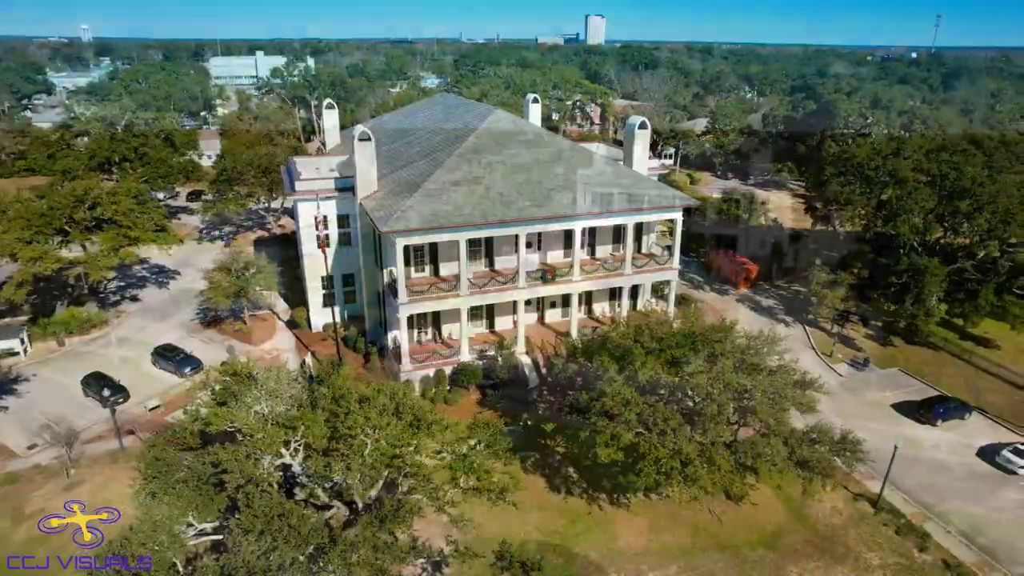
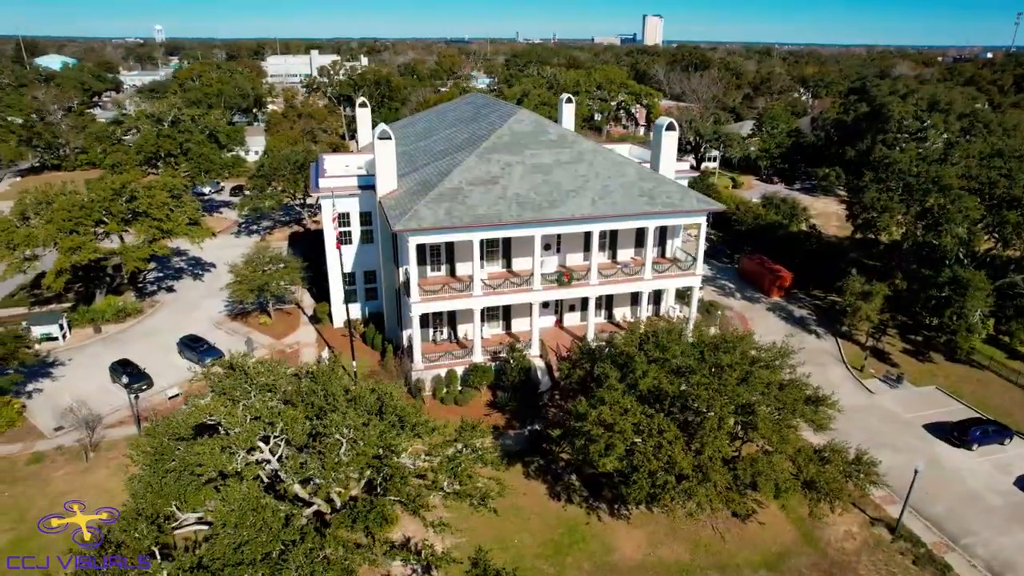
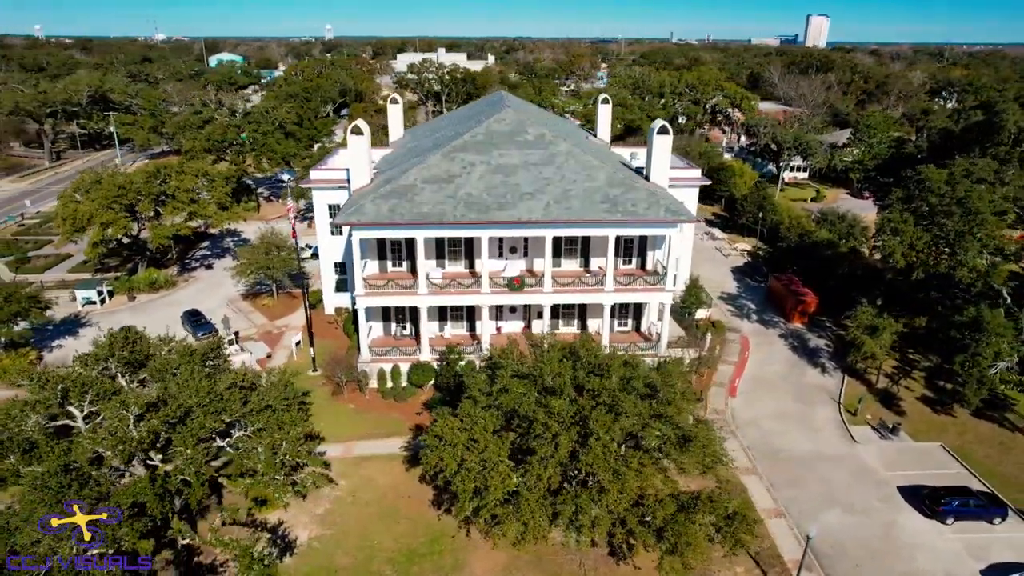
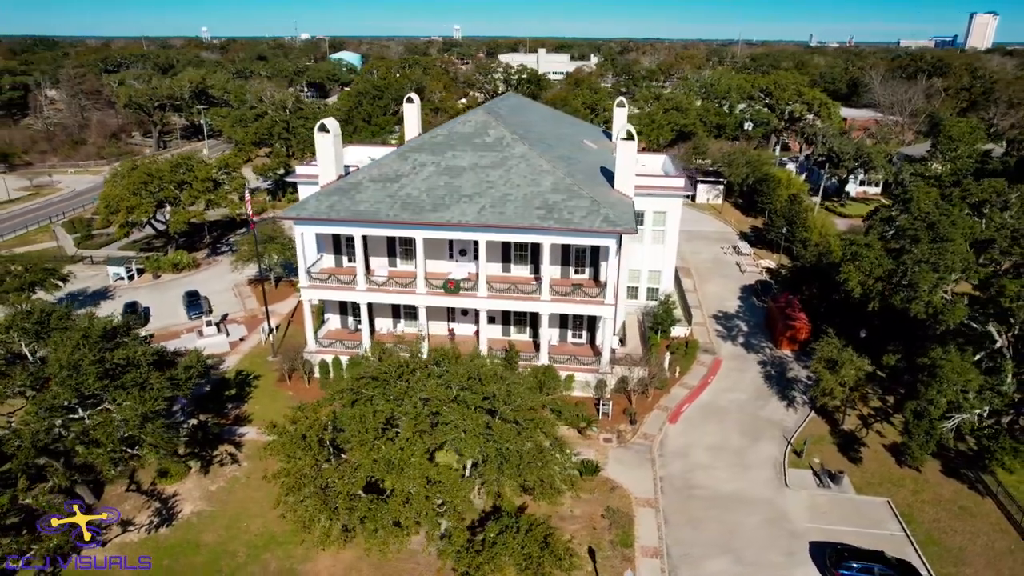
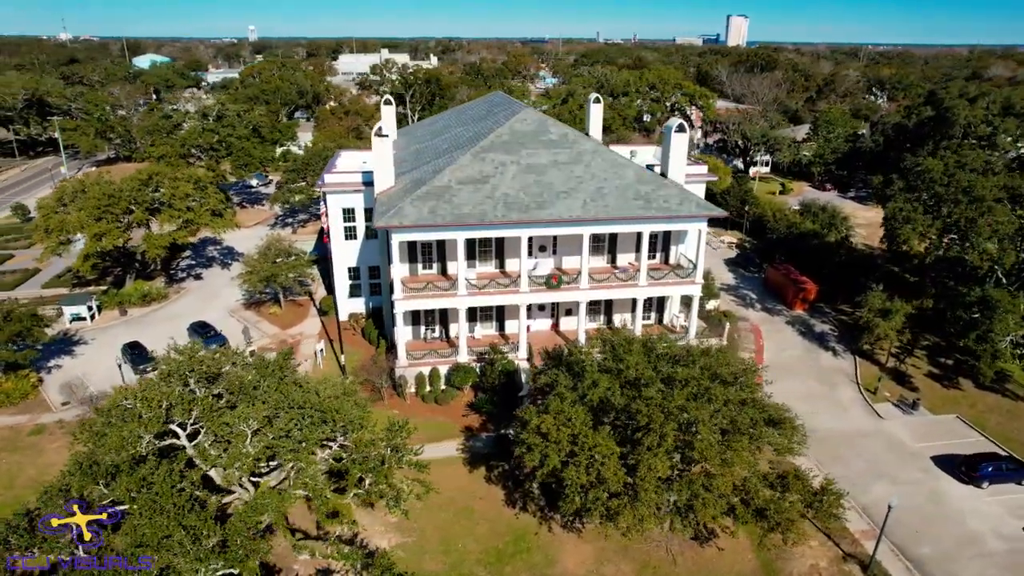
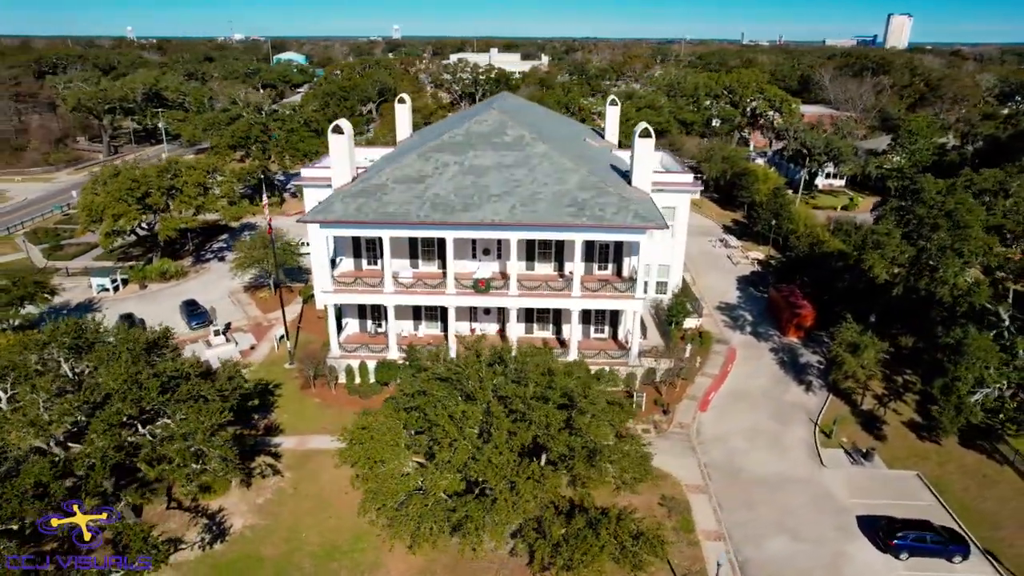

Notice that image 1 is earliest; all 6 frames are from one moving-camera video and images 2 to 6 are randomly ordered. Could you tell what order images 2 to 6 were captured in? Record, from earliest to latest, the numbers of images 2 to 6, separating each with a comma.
2, 5, 3, 6, 4
